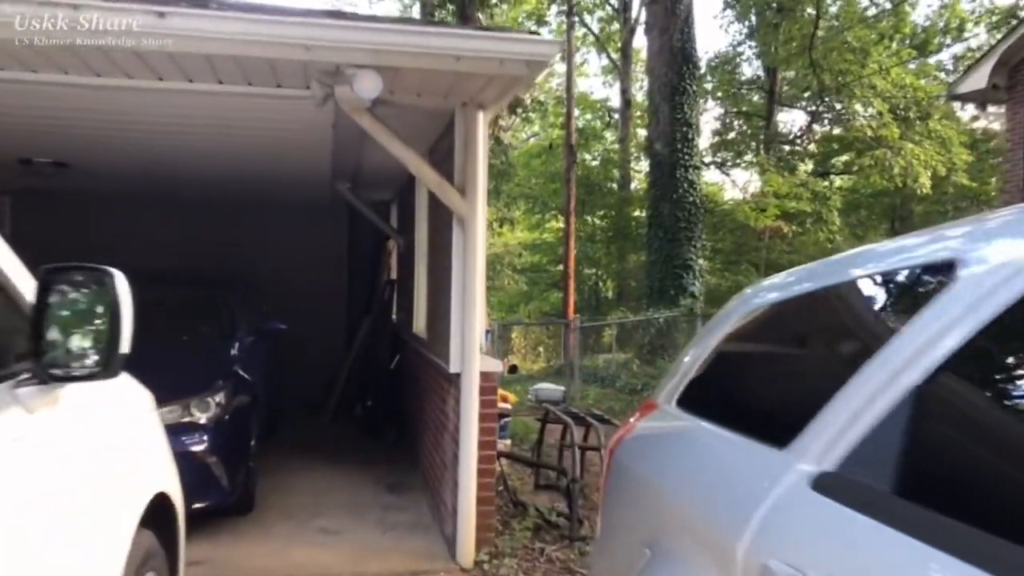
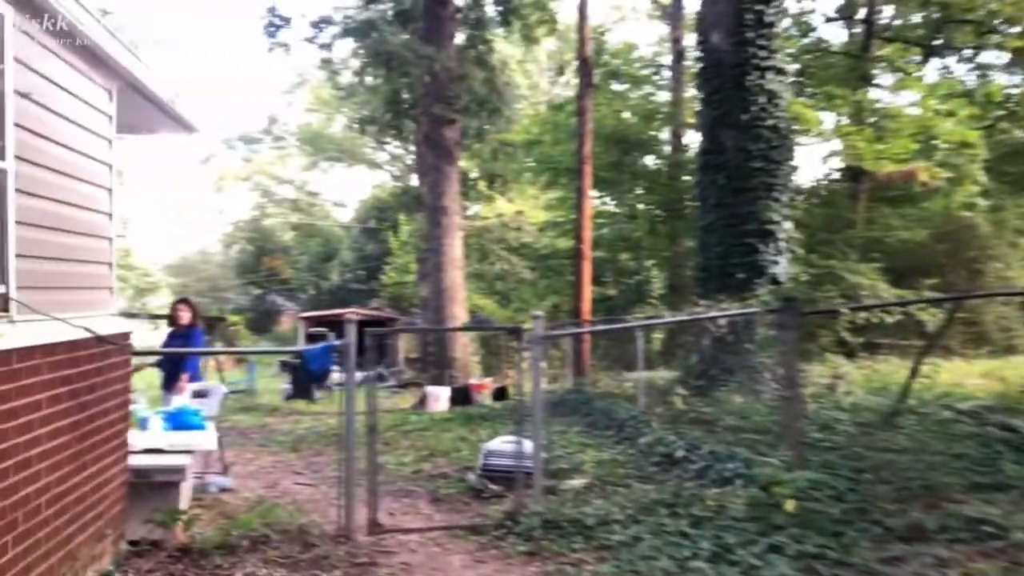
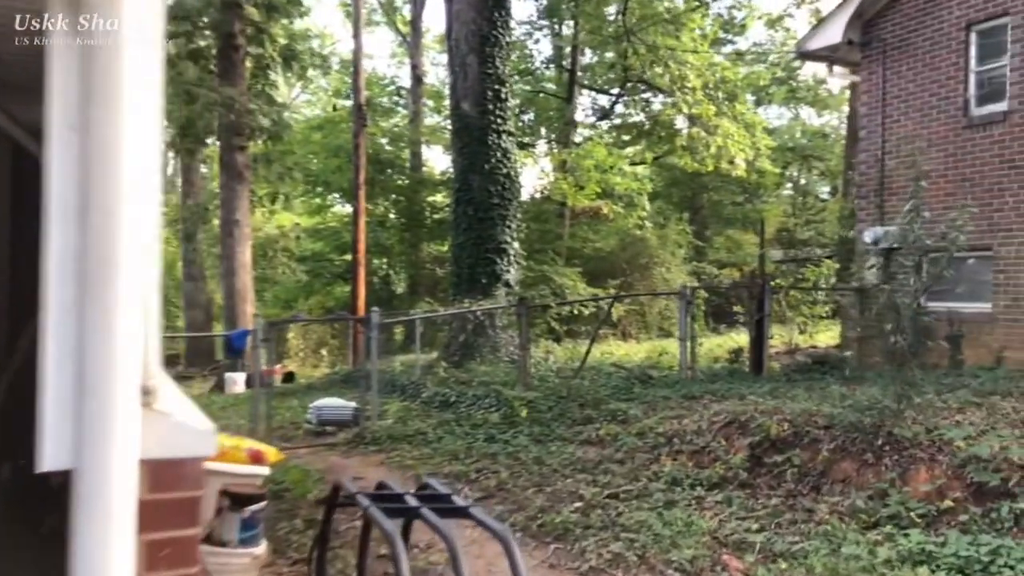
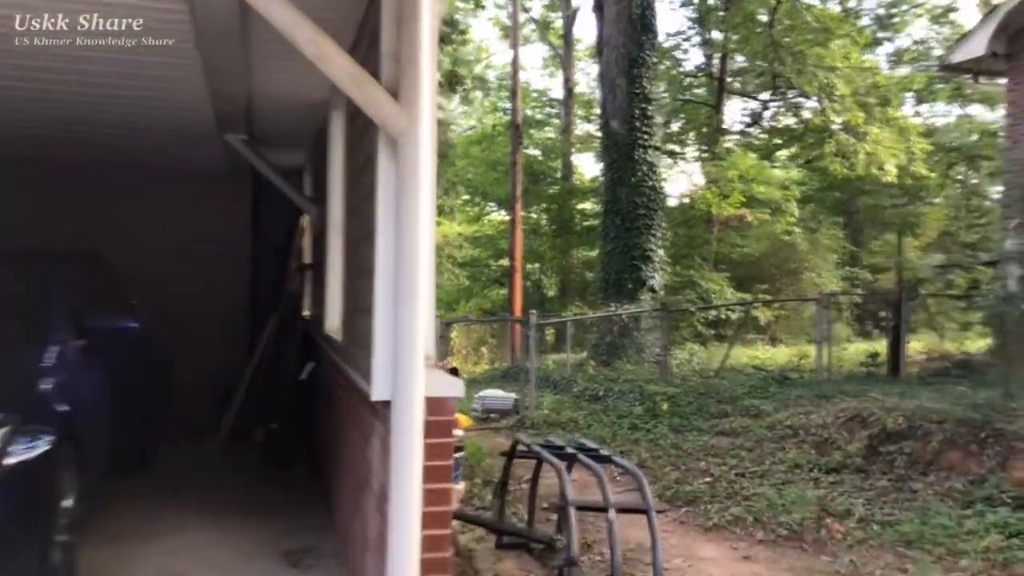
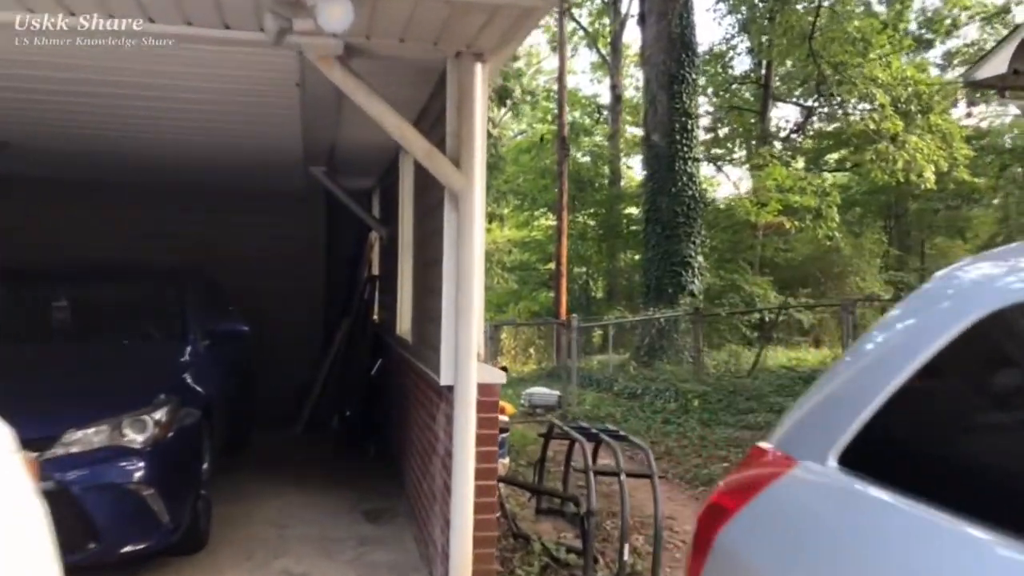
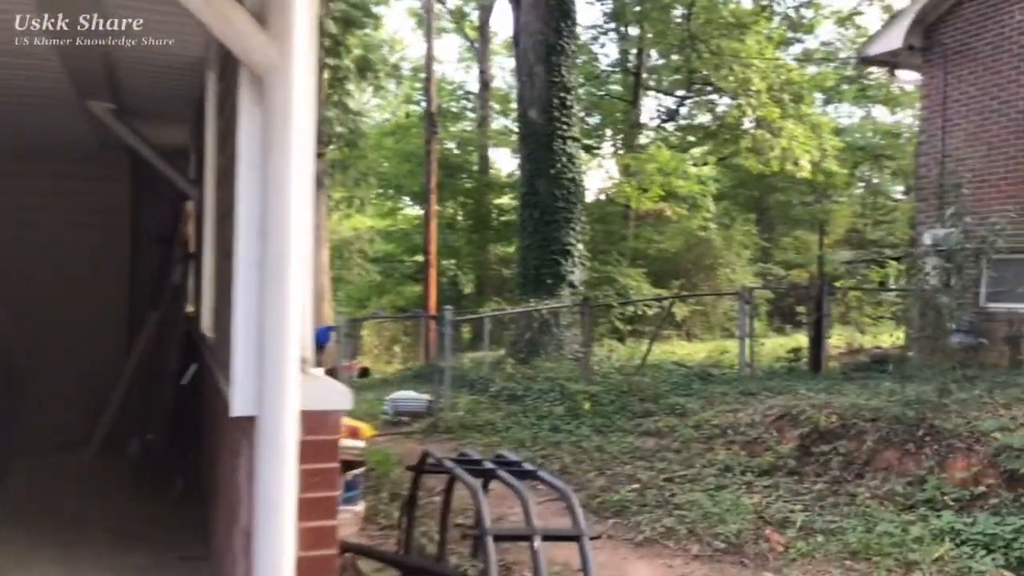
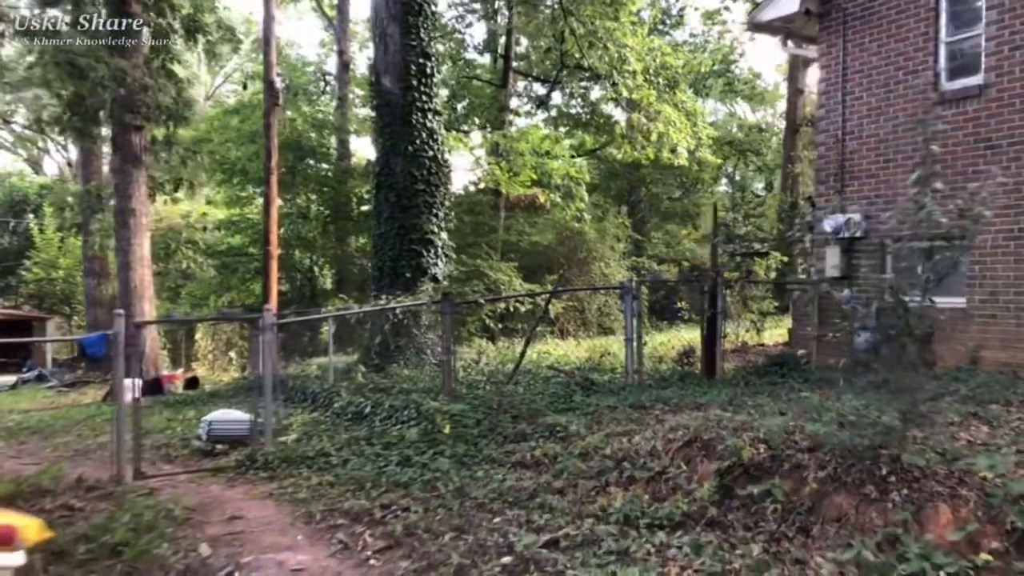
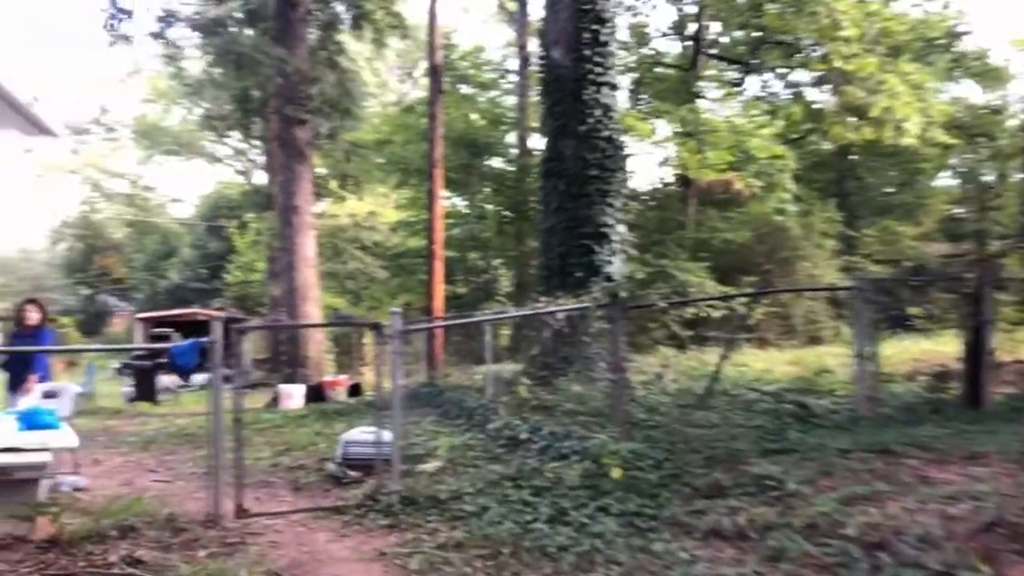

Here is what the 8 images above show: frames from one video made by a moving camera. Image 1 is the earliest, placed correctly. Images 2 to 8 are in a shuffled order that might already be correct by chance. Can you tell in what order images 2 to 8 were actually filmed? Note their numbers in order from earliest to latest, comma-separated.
5, 4, 6, 3, 7, 8, 2
